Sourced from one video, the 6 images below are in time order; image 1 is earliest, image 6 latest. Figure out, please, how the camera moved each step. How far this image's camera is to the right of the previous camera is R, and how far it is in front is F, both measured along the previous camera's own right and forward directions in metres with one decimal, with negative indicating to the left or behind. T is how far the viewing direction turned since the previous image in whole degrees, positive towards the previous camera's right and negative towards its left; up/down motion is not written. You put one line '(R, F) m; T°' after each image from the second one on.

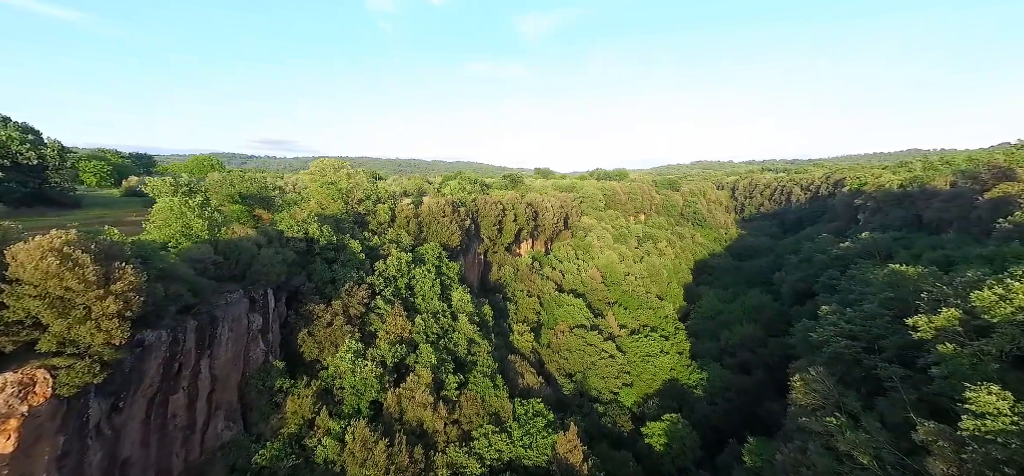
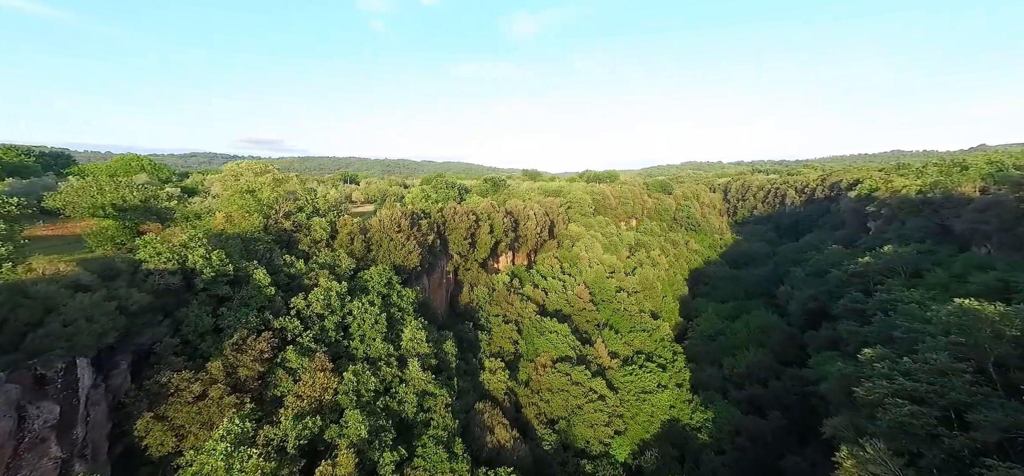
(+1.1, +4.5) m; +1°
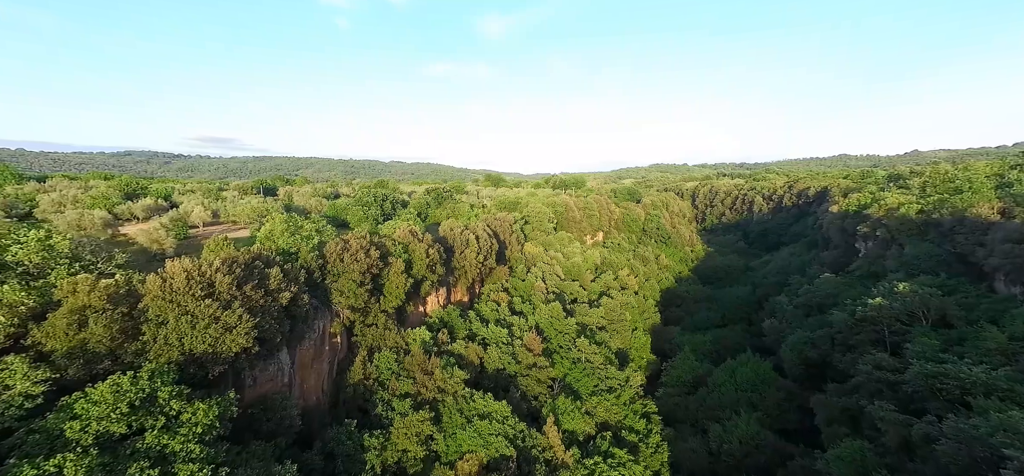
(+2.5, +7.7) m; +4°
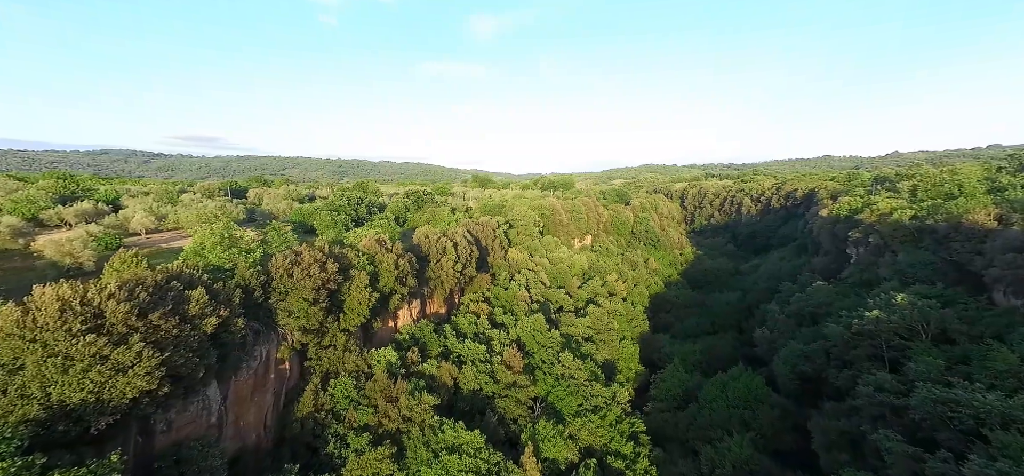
(+0.7, +1.8) m; +1°
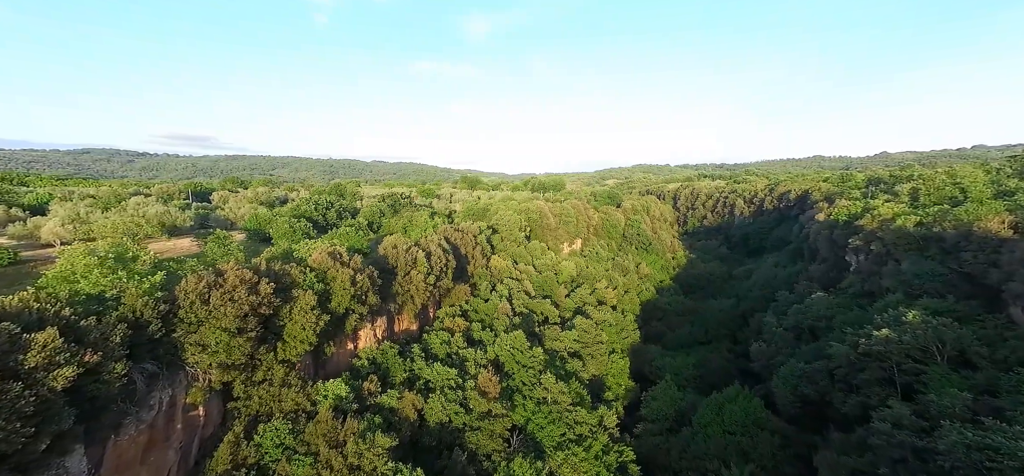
(+1.0, +2.5) m; +1°
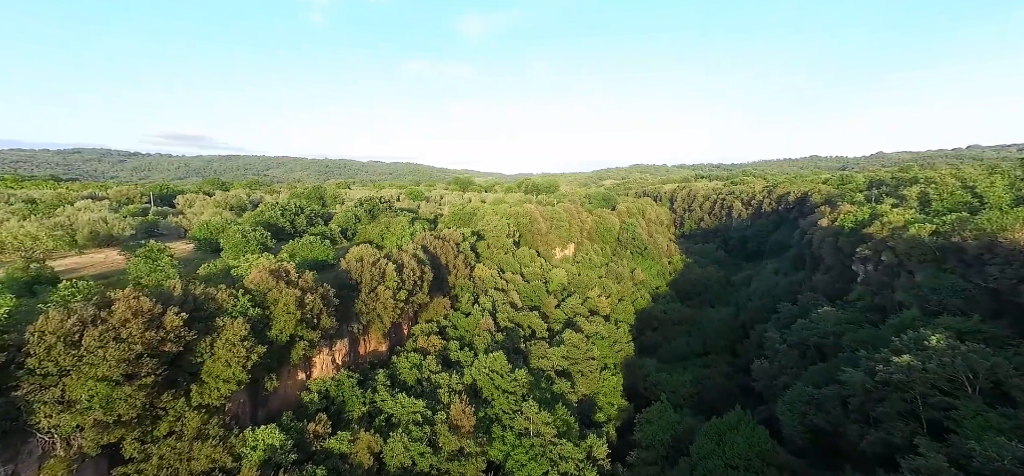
(+1.0, +2.6) m; 0°
